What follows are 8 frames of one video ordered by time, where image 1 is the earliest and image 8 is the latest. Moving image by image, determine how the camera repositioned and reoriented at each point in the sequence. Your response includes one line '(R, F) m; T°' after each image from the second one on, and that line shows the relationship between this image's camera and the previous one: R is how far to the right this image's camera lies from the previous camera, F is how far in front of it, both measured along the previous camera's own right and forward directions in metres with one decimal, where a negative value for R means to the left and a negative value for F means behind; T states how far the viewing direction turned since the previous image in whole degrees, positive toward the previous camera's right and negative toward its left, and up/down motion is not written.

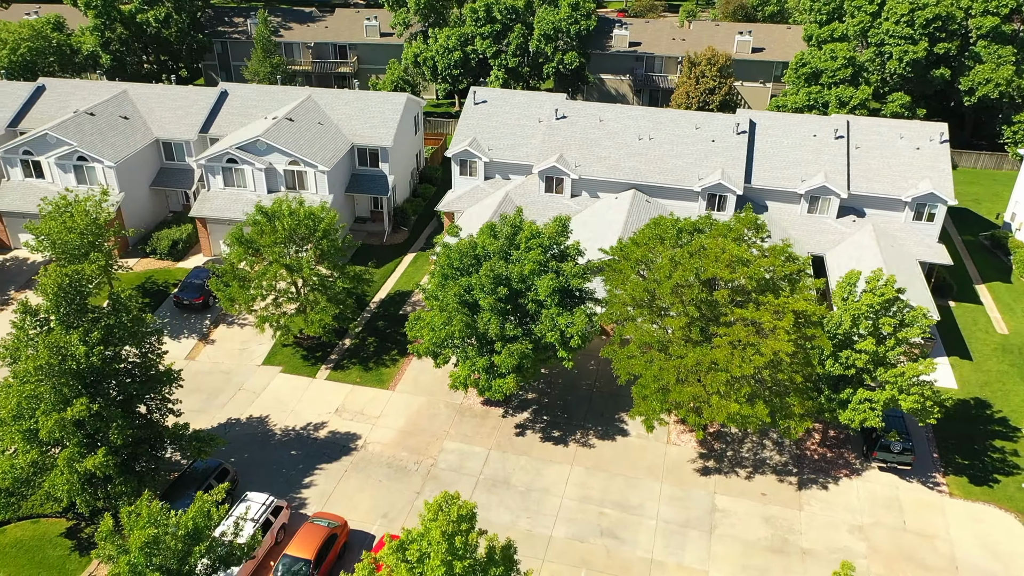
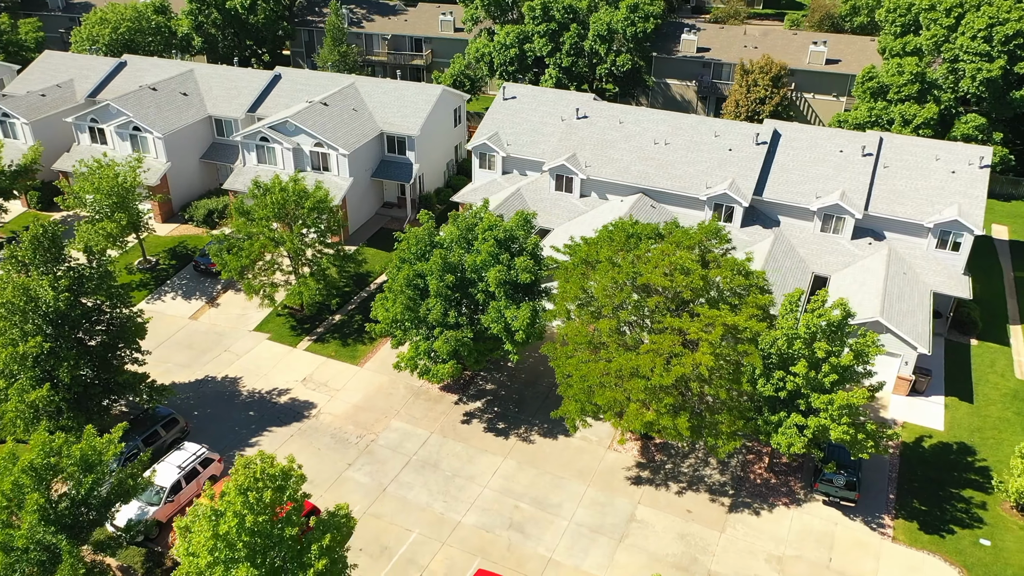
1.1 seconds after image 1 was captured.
(+6.4, +0.2) m; -9°
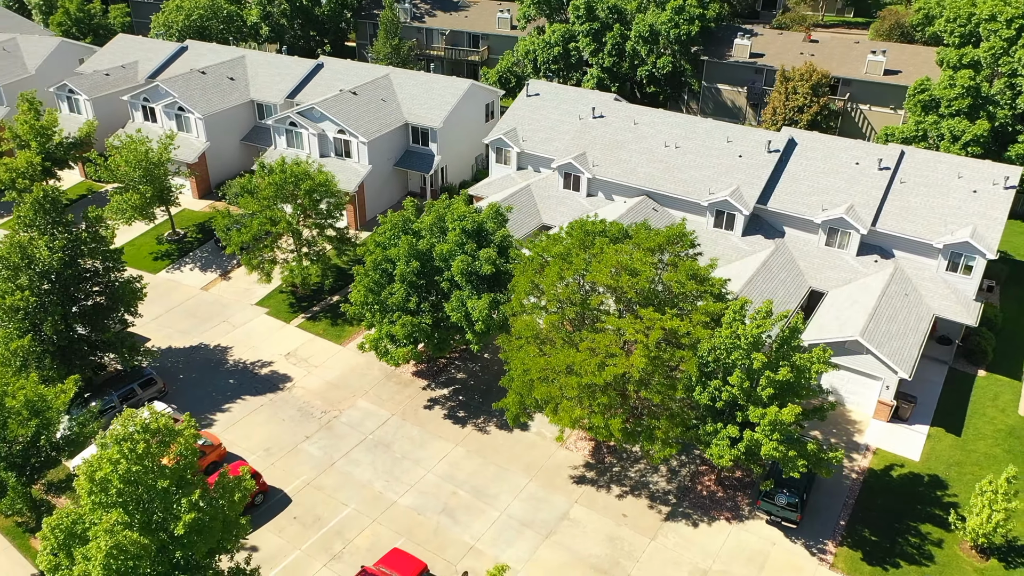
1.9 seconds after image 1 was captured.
(+4.9, 0.0) m; -7°
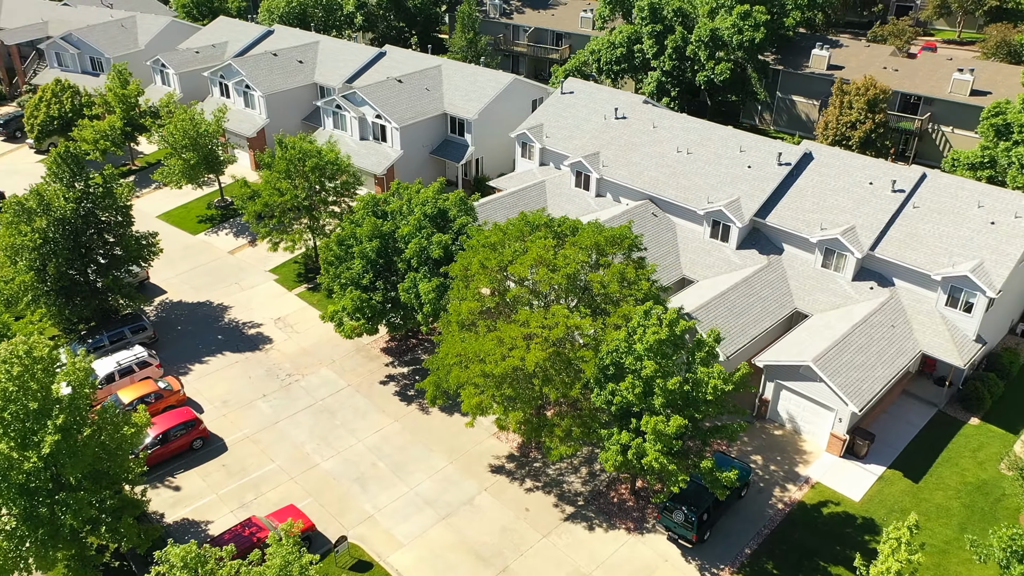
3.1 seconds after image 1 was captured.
(+7.1, +0.3) m; -10°
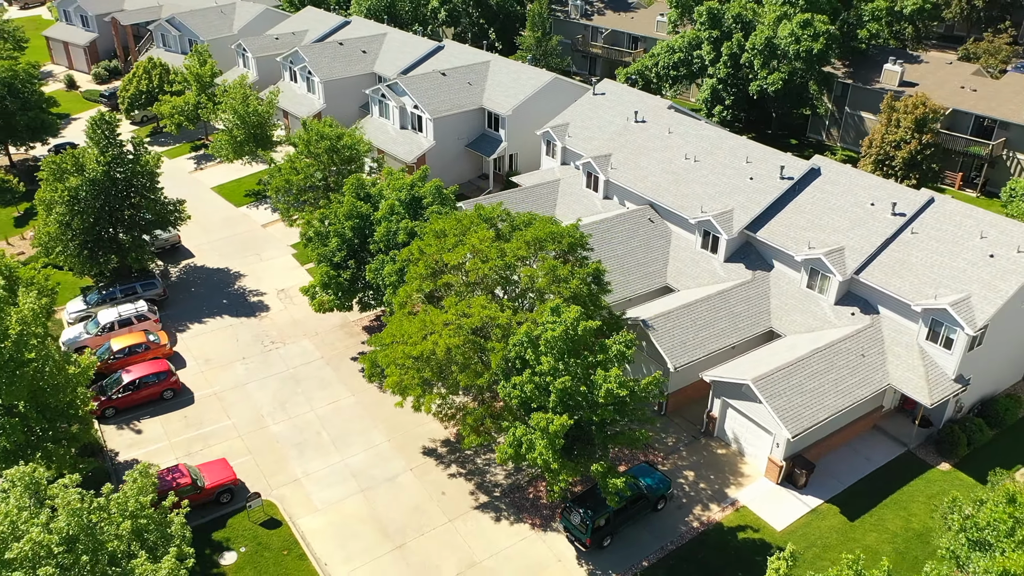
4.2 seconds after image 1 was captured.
(+6.4, +0.1) m; -9°
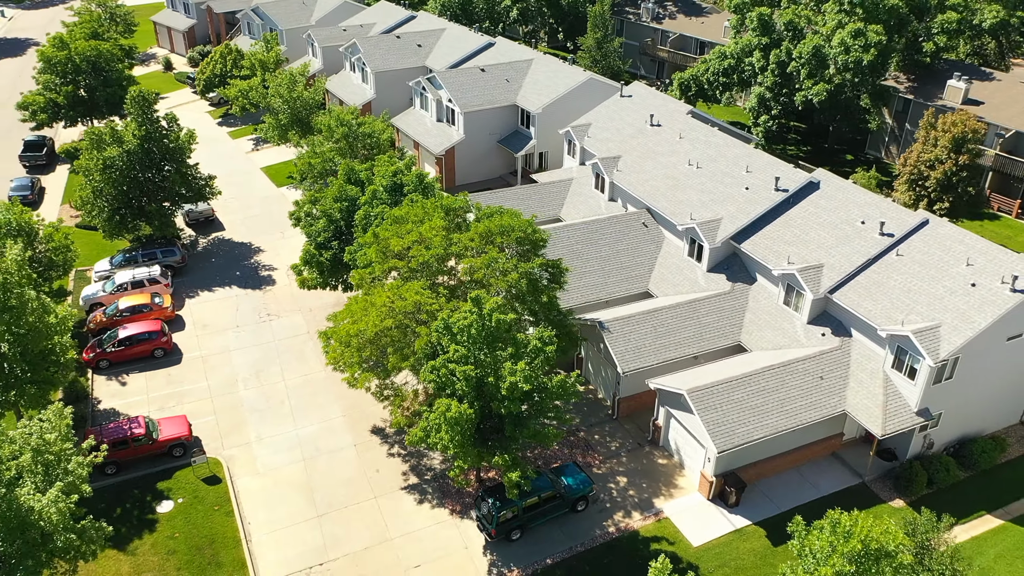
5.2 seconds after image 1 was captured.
(+5.7, +0.1) m; -8°
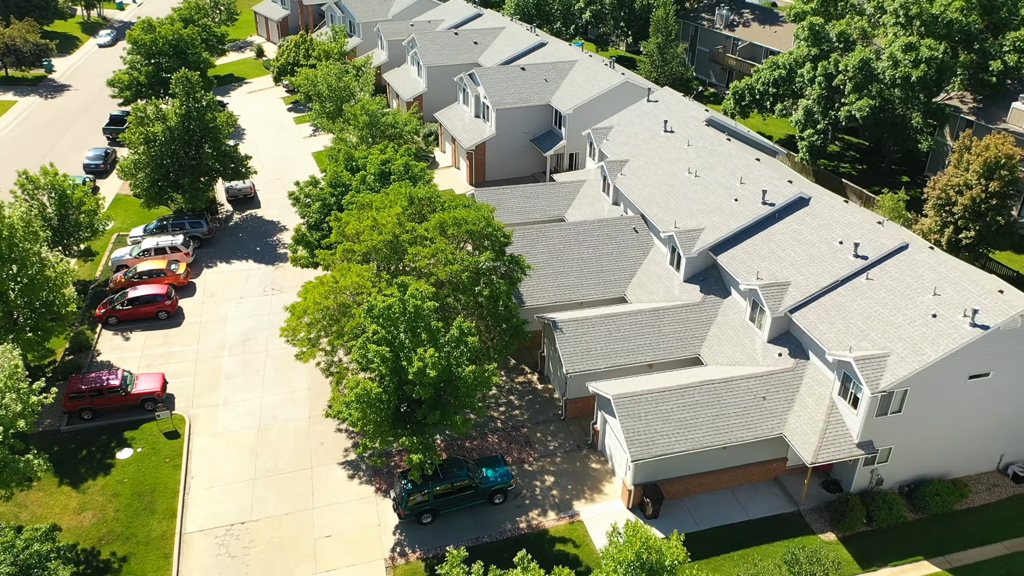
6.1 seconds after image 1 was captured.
(+5.7, 0.0) m; -8°
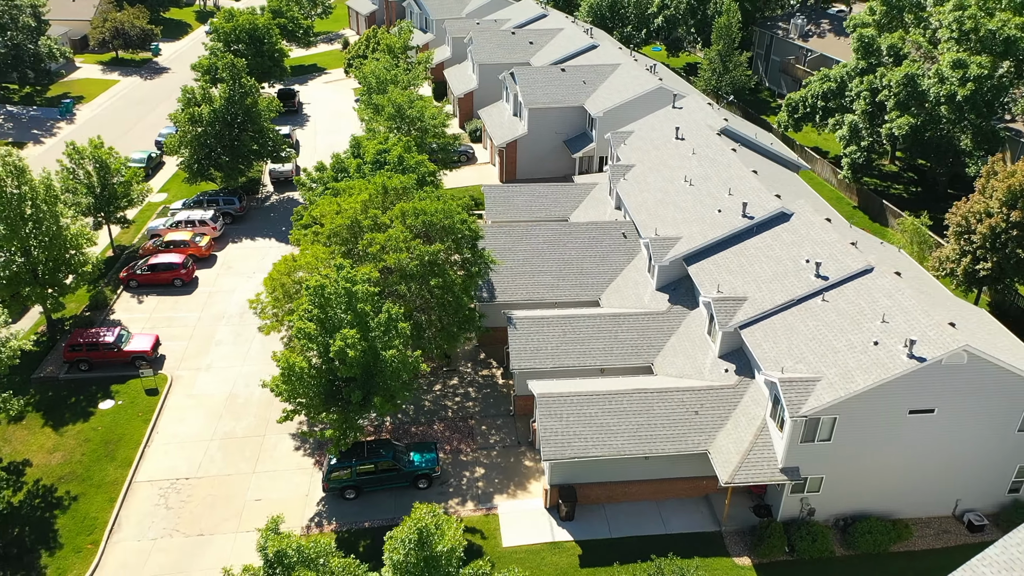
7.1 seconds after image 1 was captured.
(+5.7, 0.0) m; -8°
